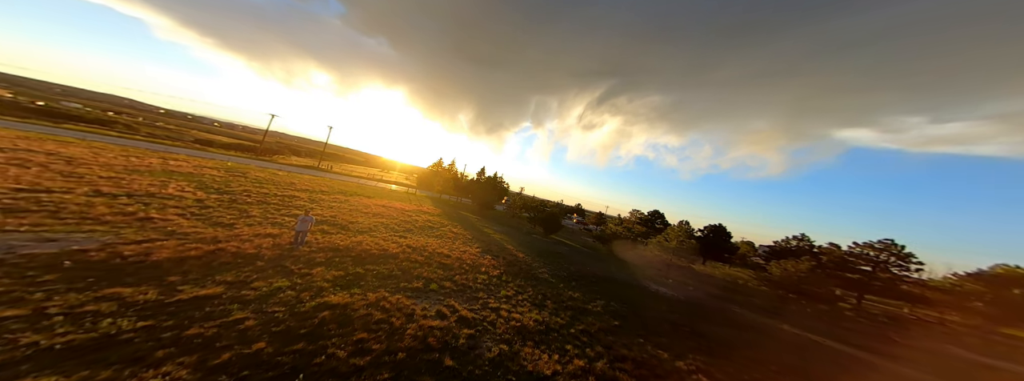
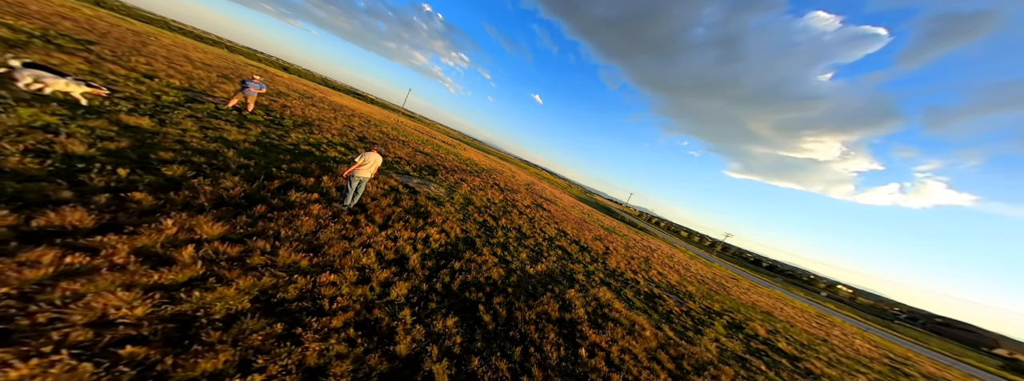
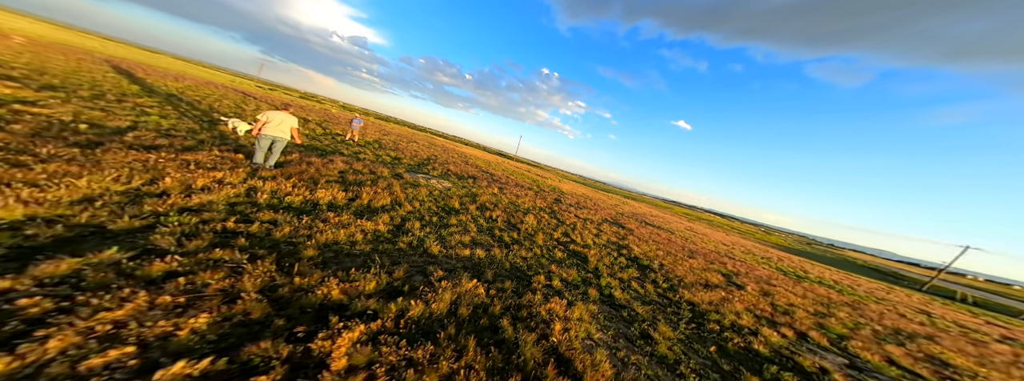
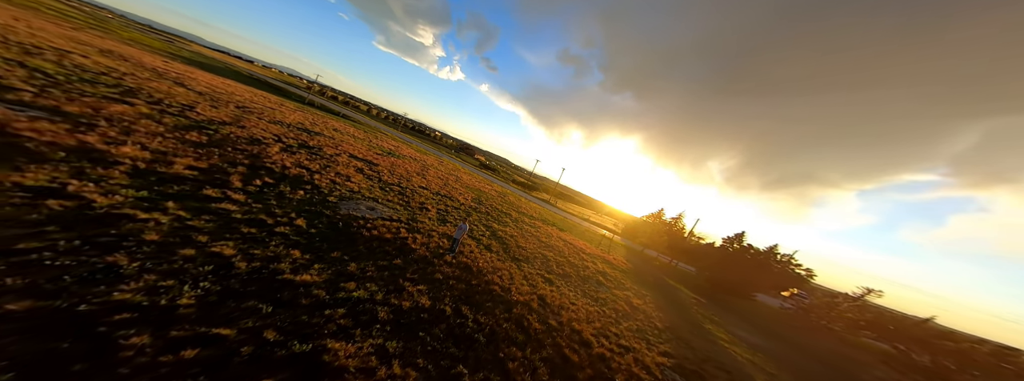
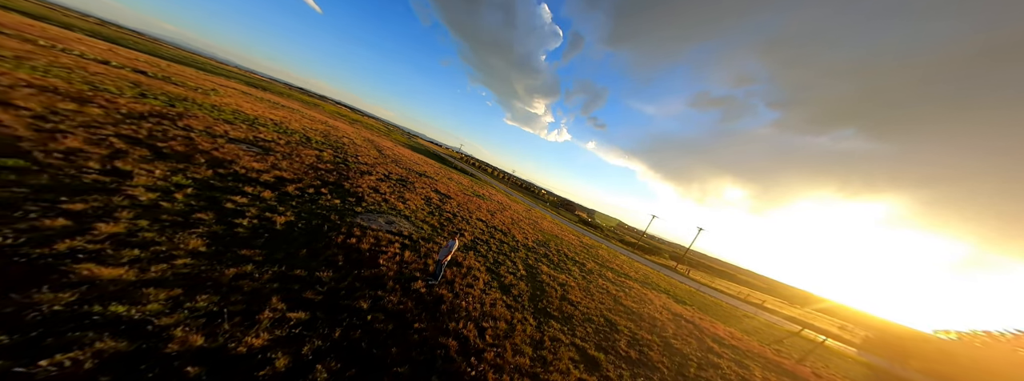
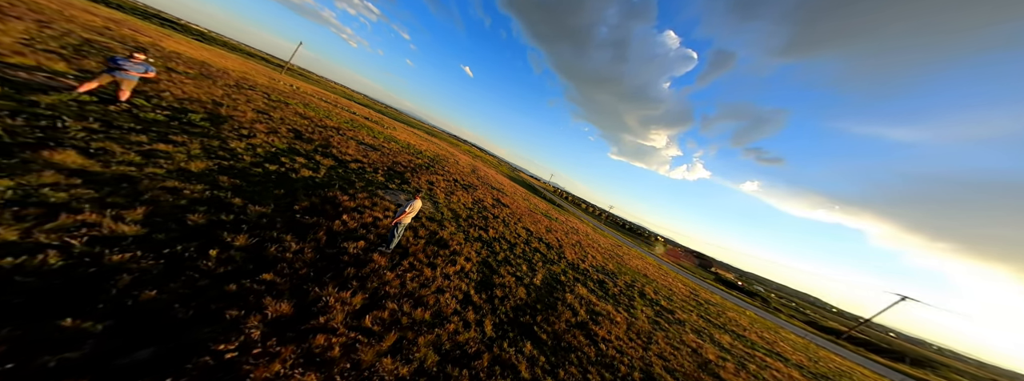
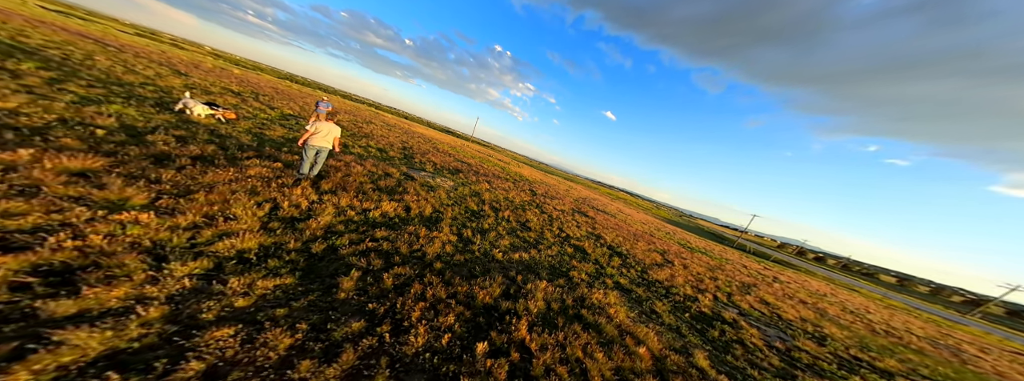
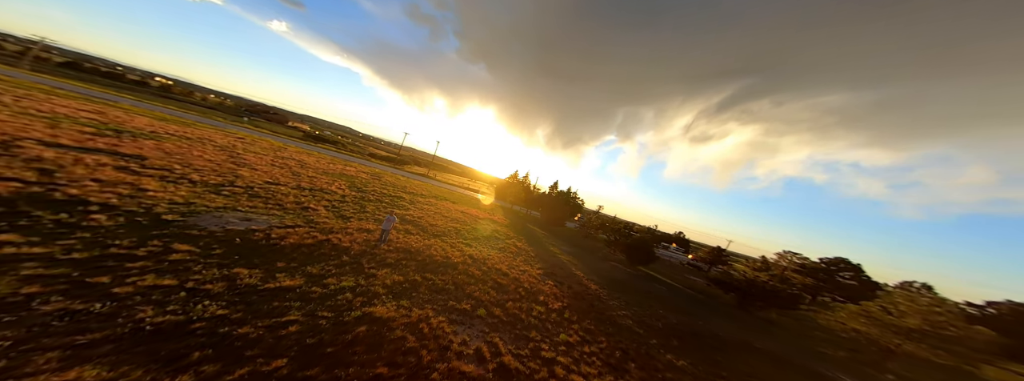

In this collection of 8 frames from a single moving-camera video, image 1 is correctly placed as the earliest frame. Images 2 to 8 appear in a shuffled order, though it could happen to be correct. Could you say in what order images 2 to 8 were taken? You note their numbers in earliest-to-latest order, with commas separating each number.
8, 4, 5, 6, 2, 7, 3
